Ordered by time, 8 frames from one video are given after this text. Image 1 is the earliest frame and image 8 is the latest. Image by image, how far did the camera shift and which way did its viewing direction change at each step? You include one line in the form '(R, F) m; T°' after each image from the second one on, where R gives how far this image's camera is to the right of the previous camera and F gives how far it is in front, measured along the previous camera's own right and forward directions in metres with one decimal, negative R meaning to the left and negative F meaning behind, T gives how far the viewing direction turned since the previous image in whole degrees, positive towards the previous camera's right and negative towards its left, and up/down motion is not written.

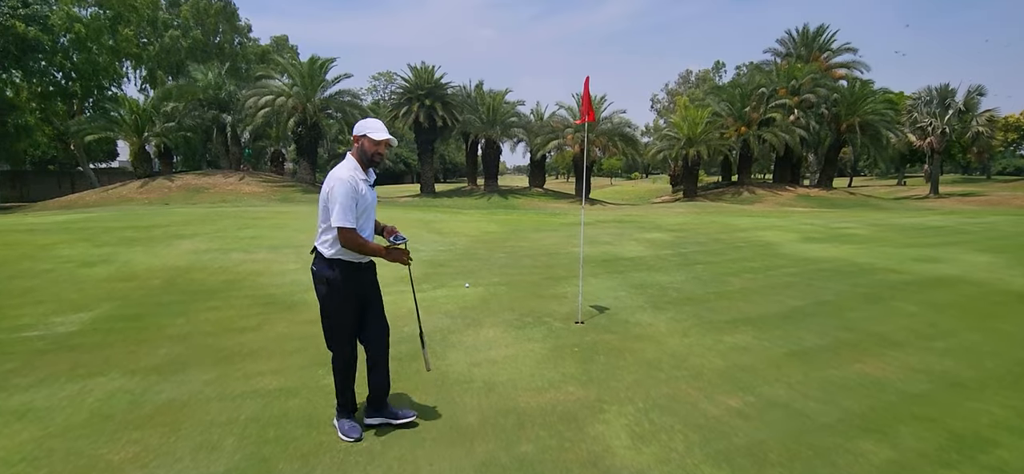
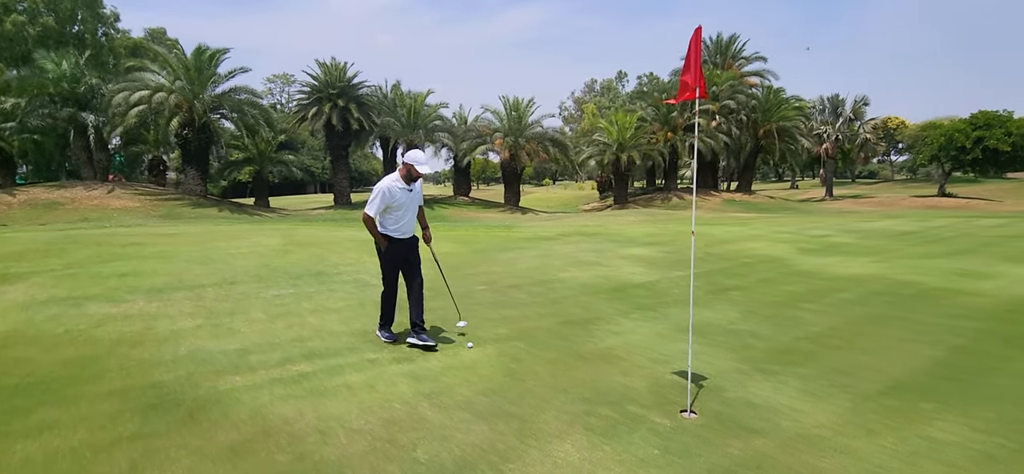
(-1.2, +2.7) m; +10°
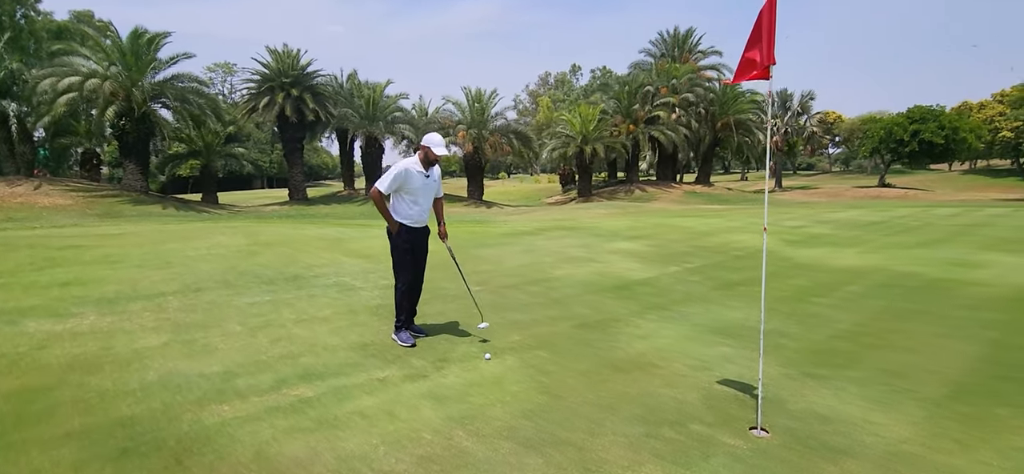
(-0.7, +0.6) m; +5°
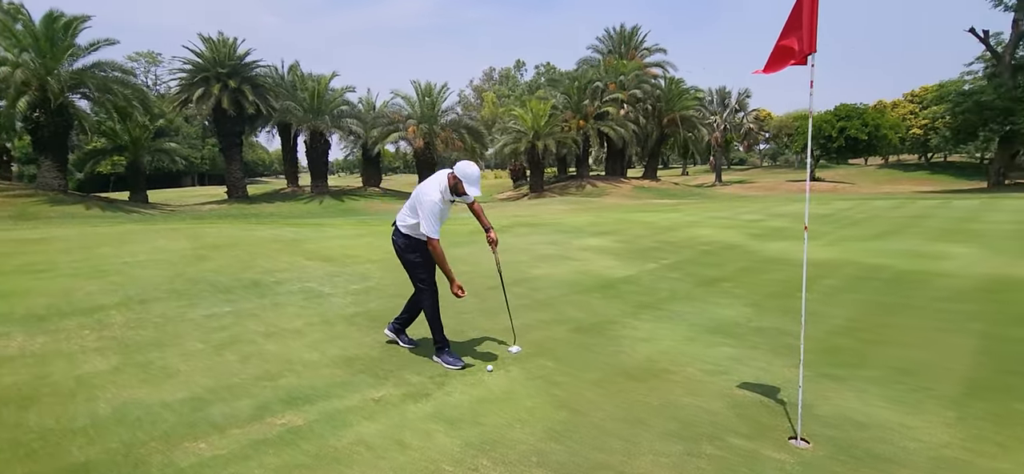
(-0.5, +0.4) m; +6°
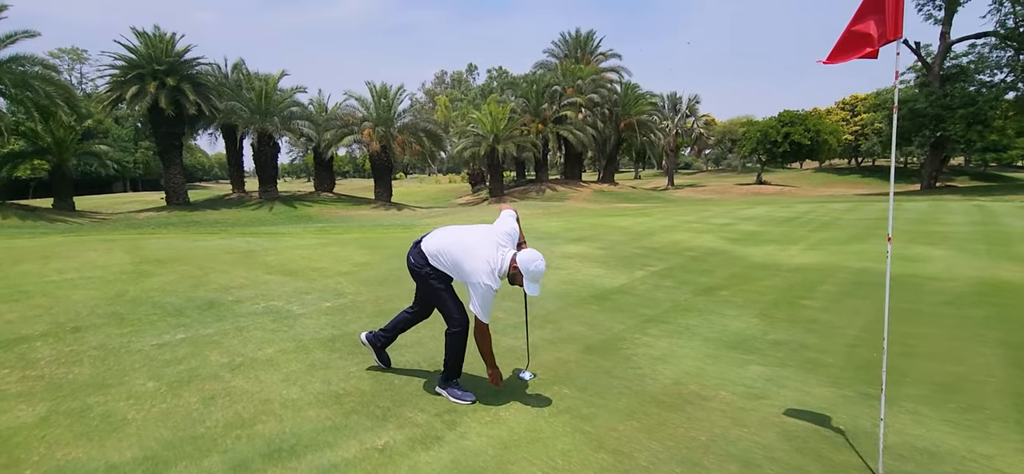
(-0.5, +0.6) m; +5°
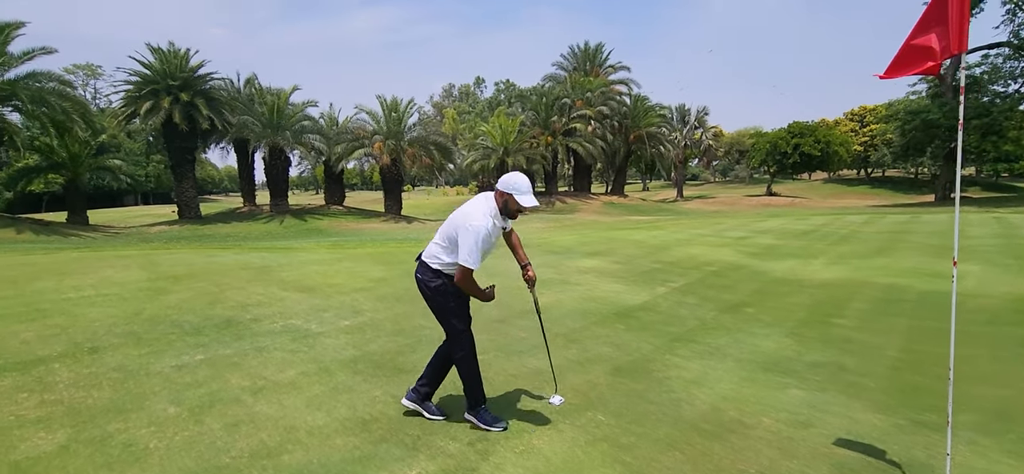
(-0.2, +0.1) m; -1°
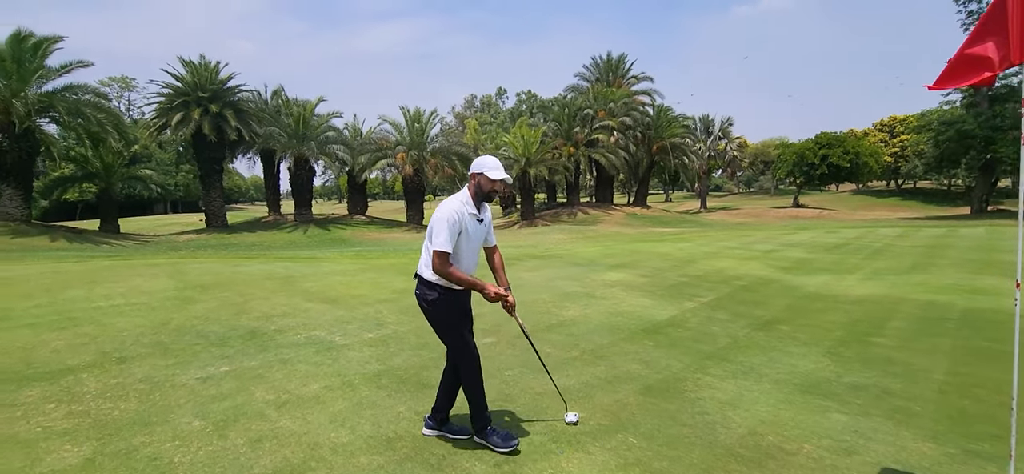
(-0.1, +0.1) m; -2°
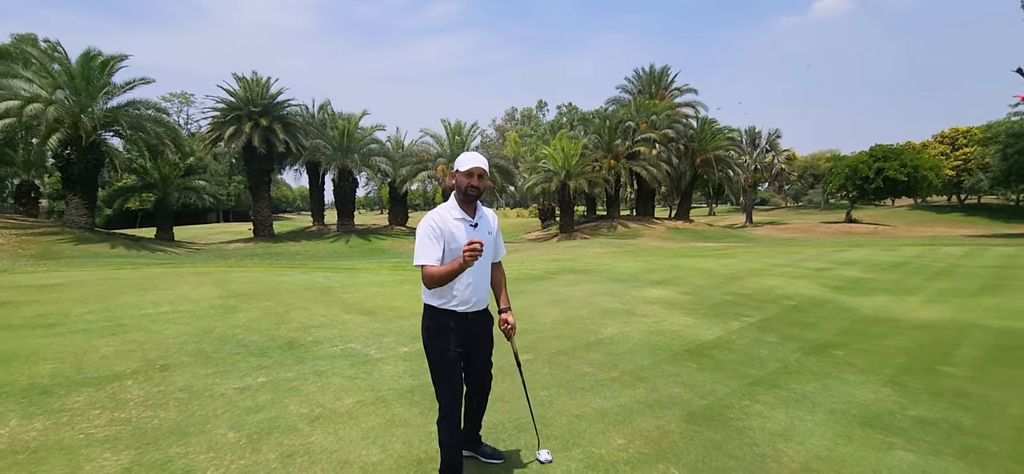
(0.0, +0.1) m; -4°
